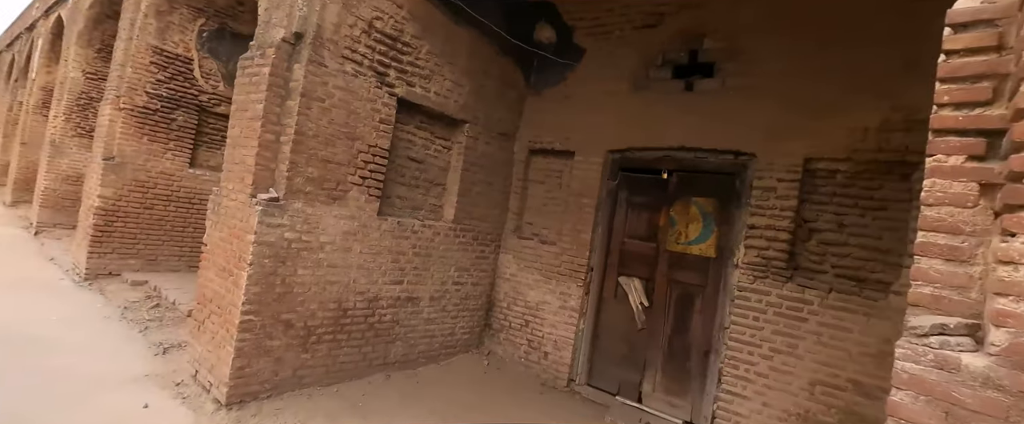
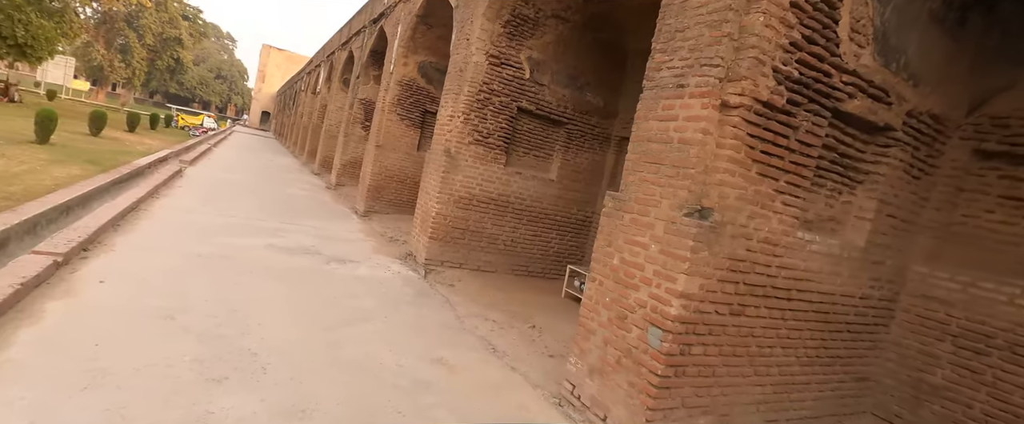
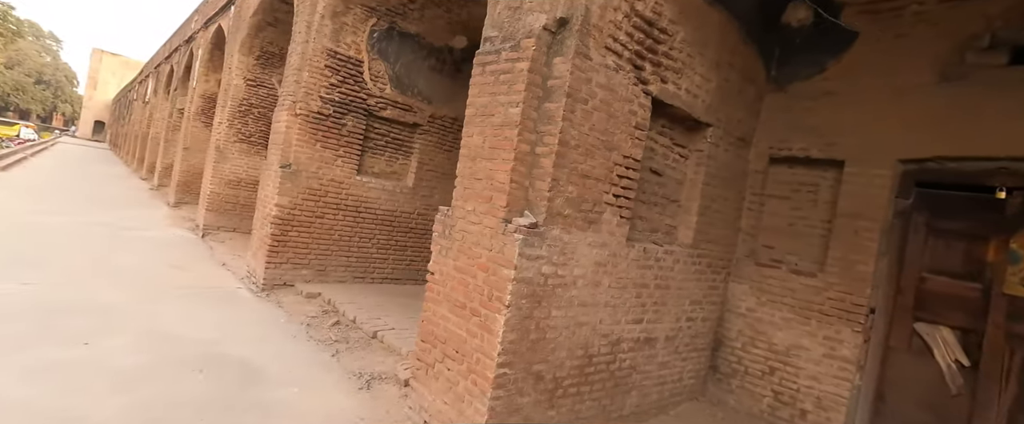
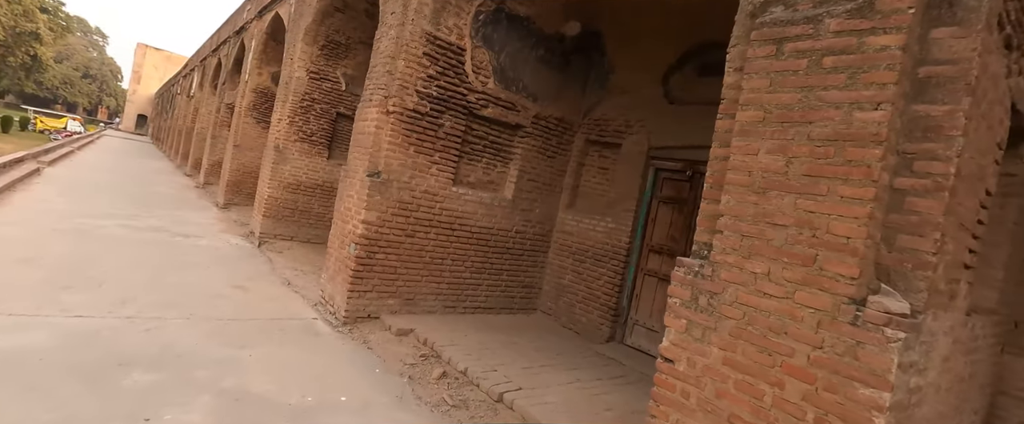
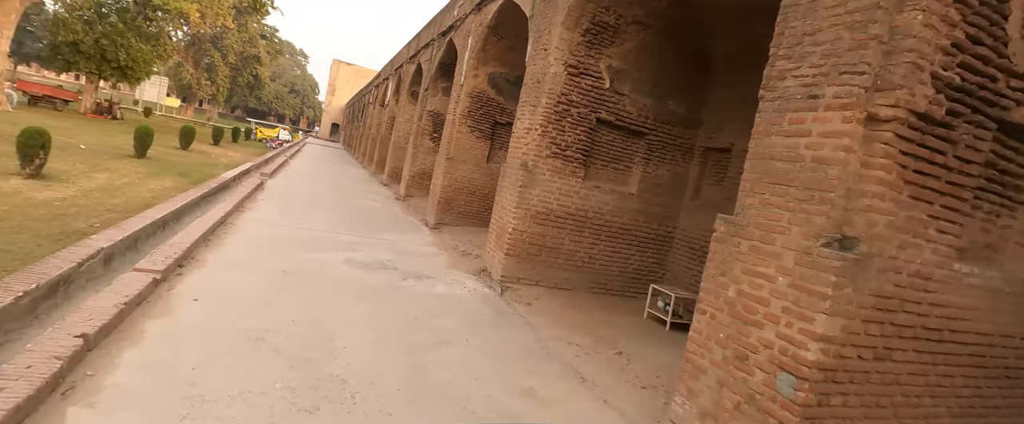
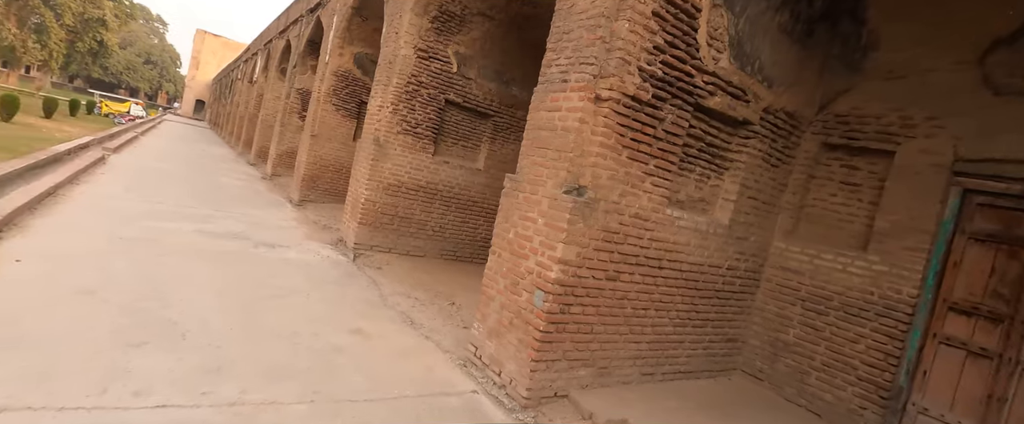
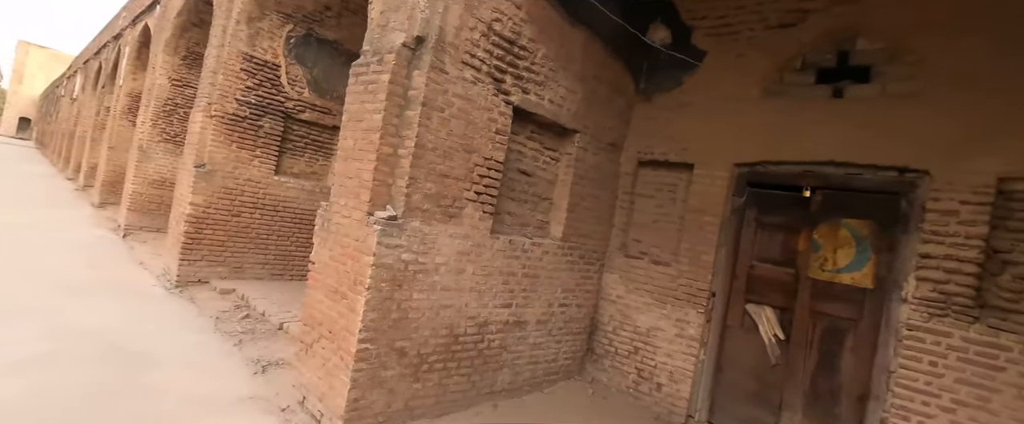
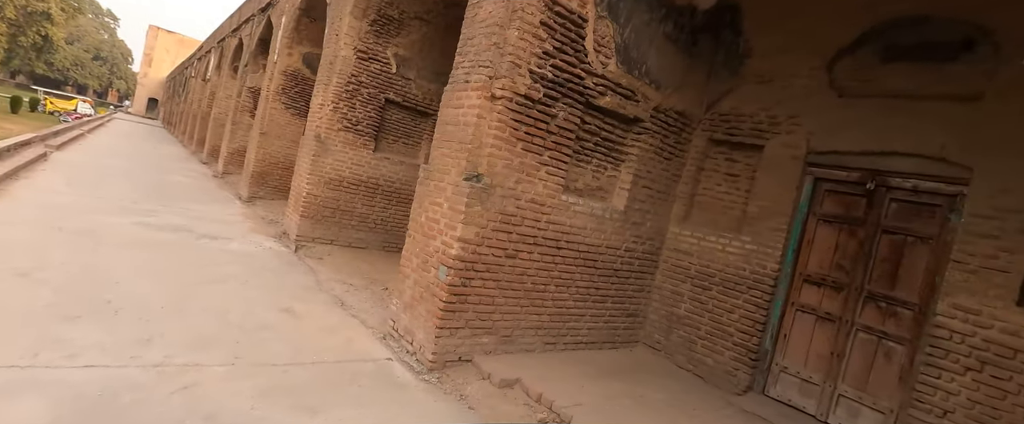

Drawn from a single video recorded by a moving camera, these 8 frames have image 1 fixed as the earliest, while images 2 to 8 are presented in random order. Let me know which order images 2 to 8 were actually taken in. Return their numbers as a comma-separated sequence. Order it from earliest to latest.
7, 3, 4, 8, 6, 2, 5
